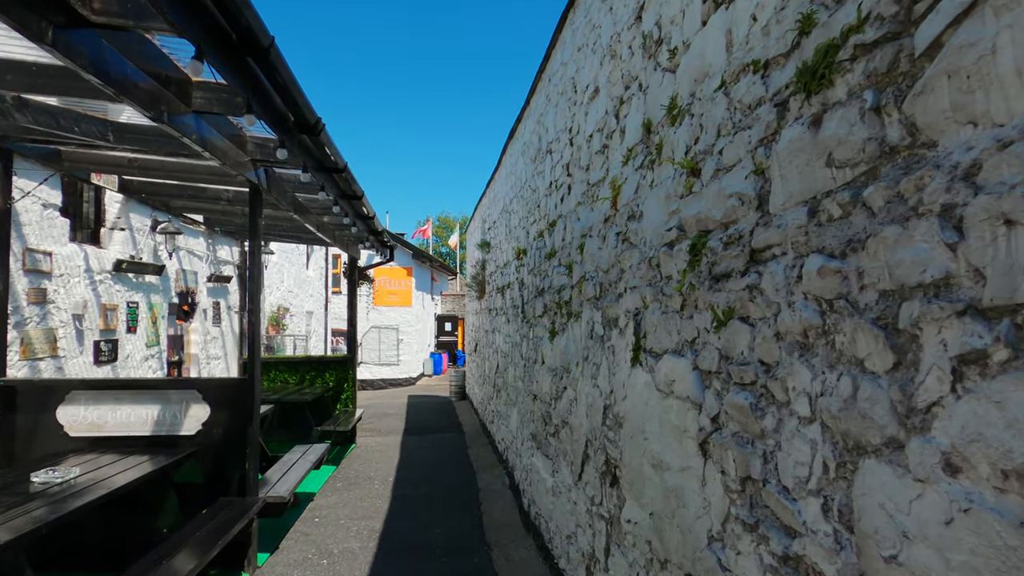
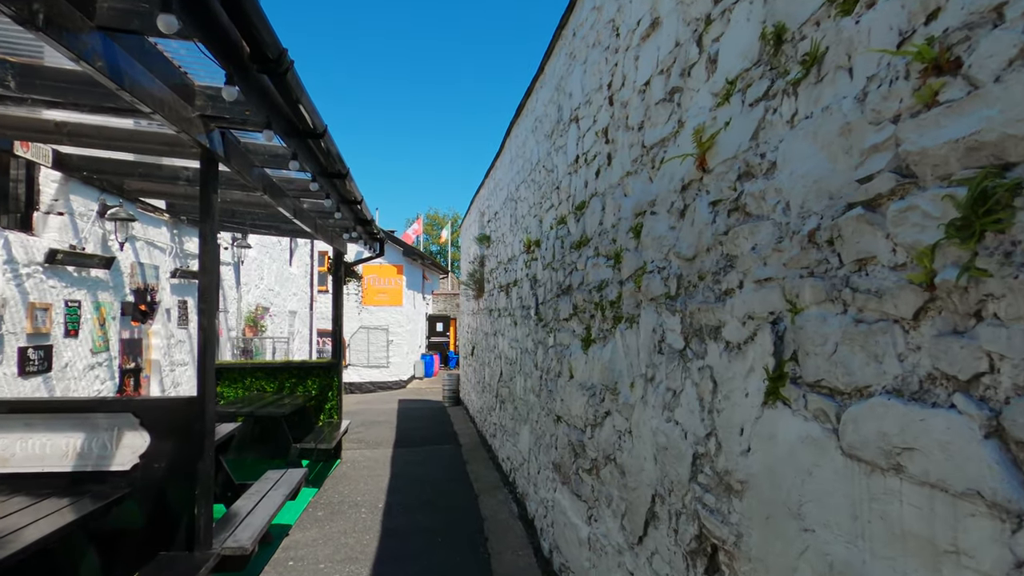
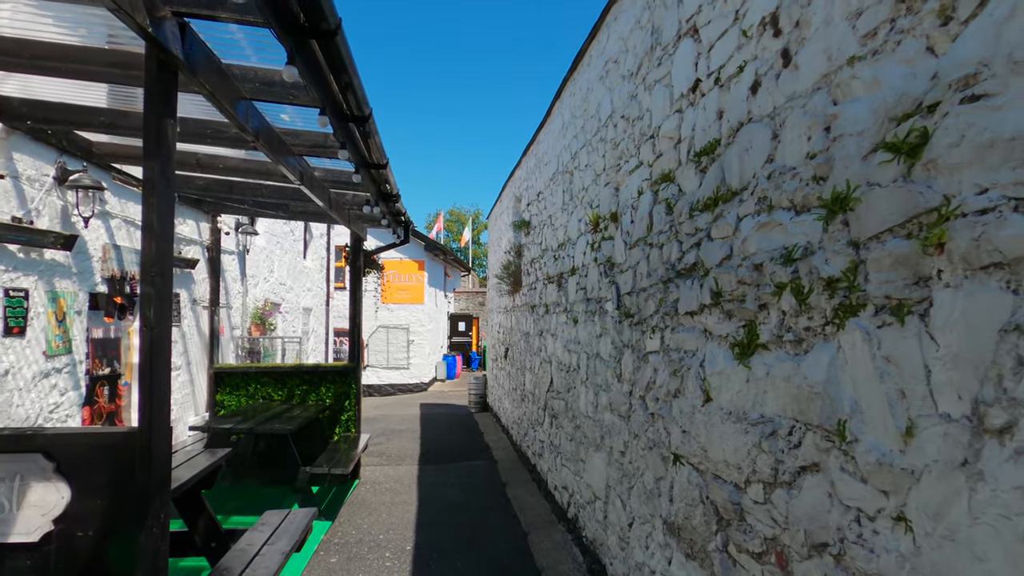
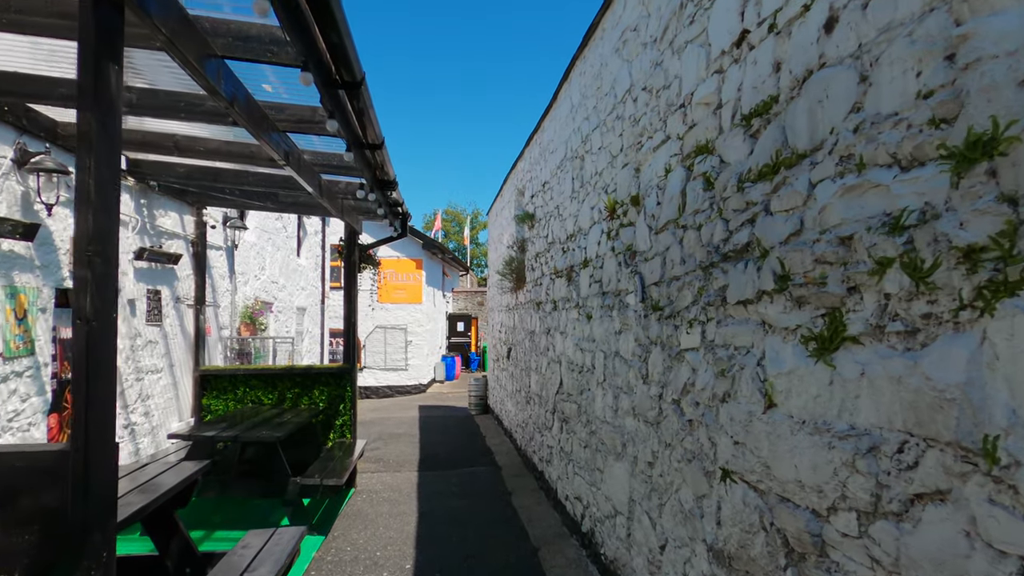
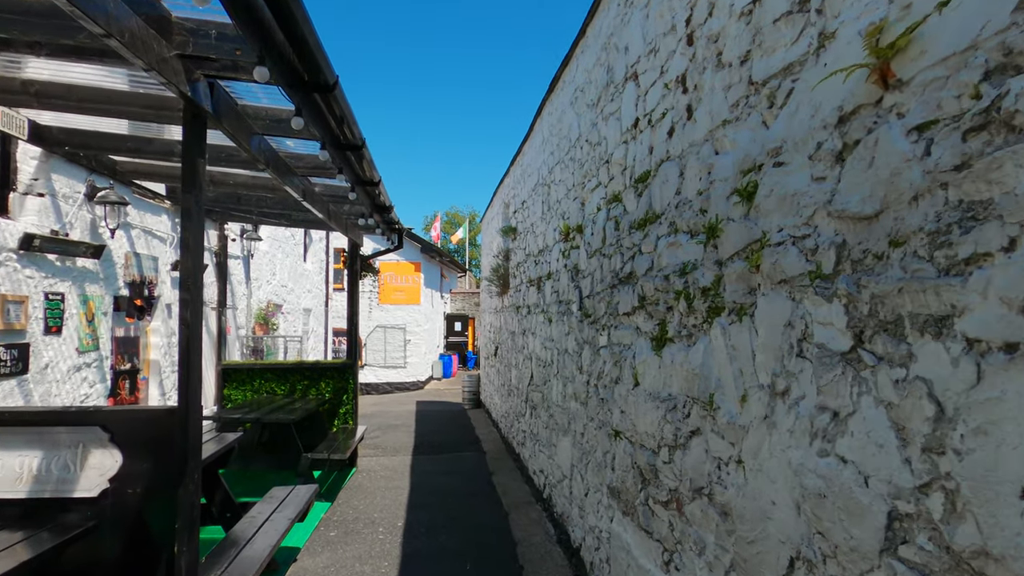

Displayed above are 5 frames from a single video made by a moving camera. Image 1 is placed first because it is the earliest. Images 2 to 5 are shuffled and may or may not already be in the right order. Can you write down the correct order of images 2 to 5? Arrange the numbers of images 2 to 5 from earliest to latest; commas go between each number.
2, 5, 3, 4
